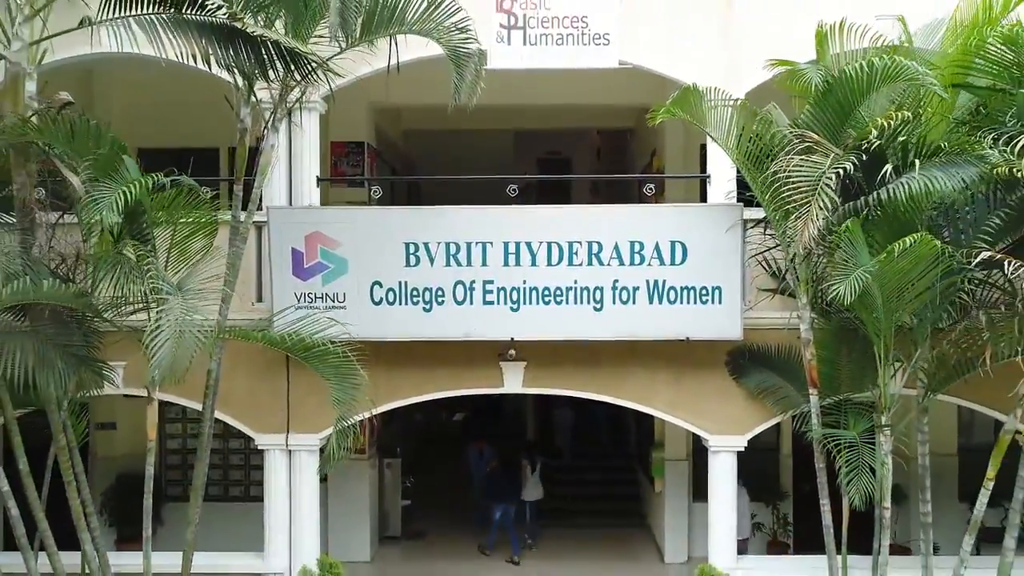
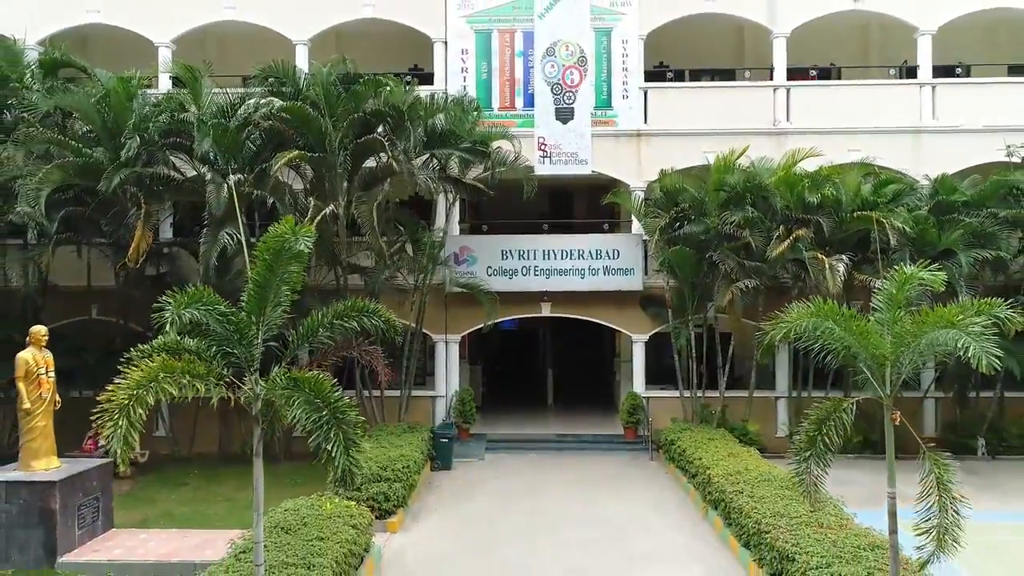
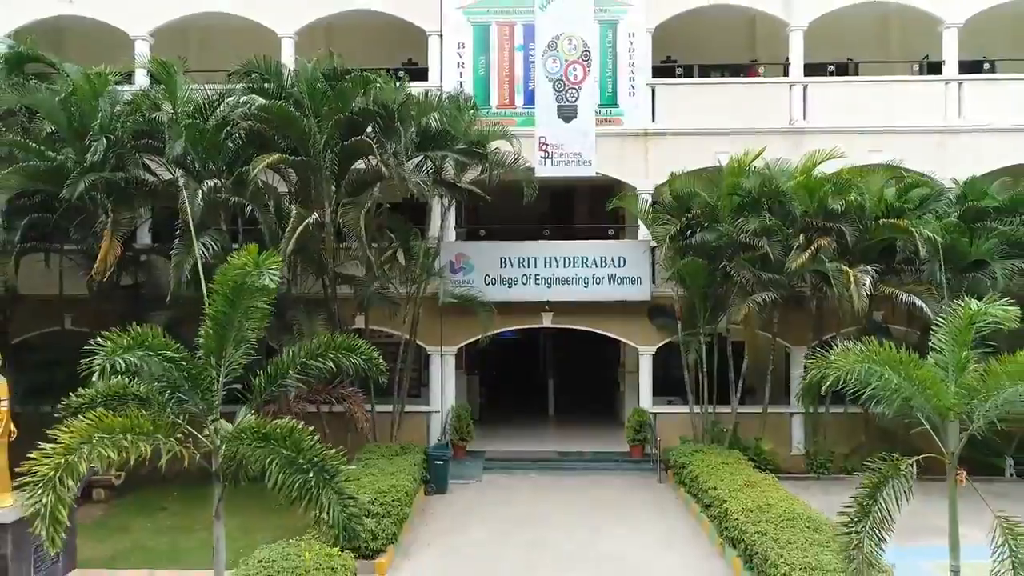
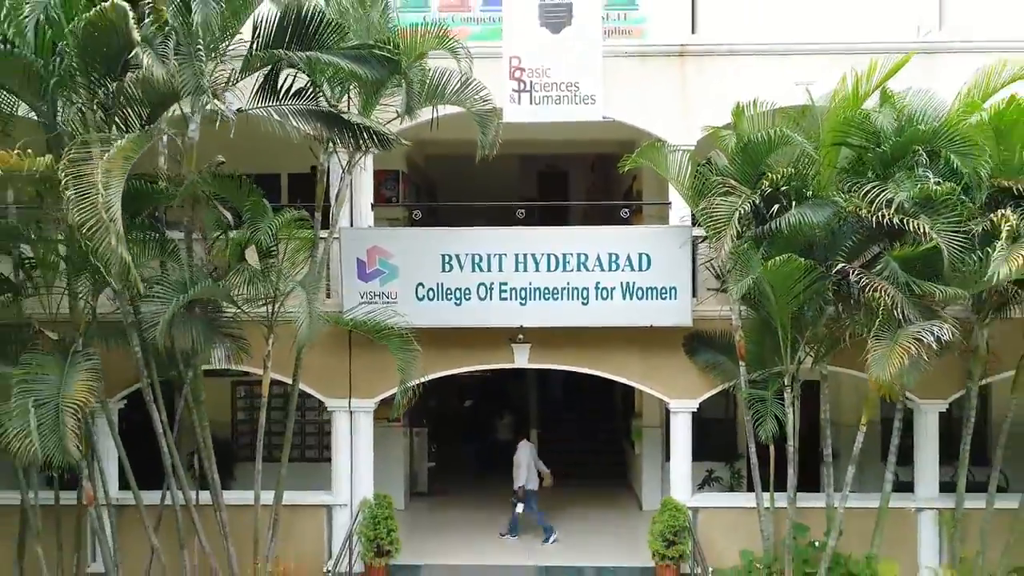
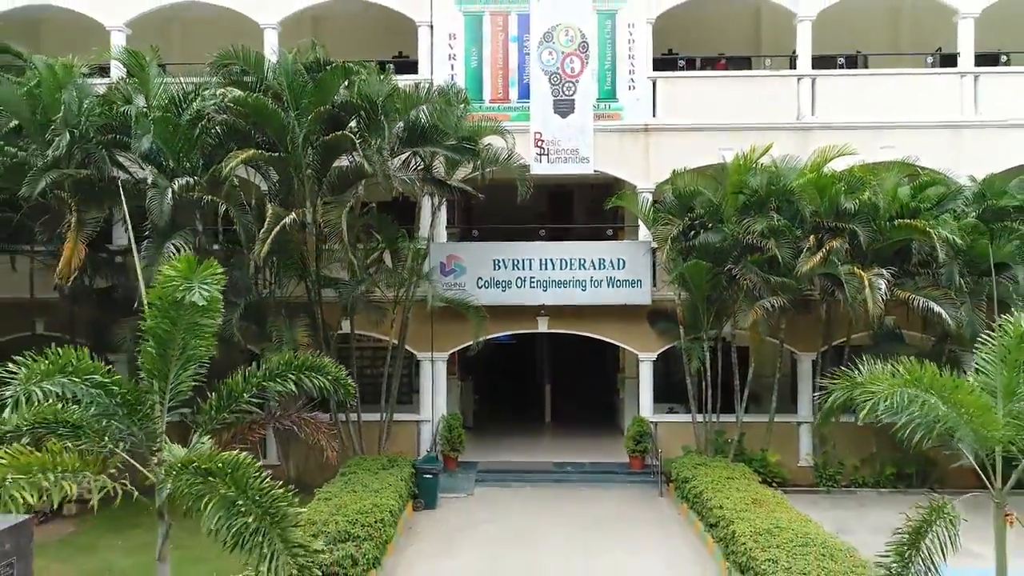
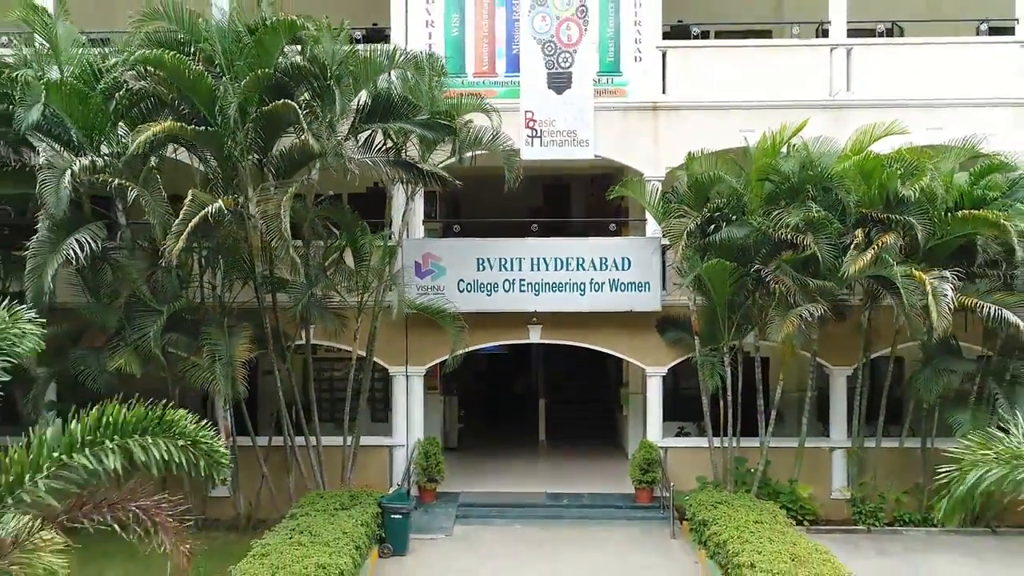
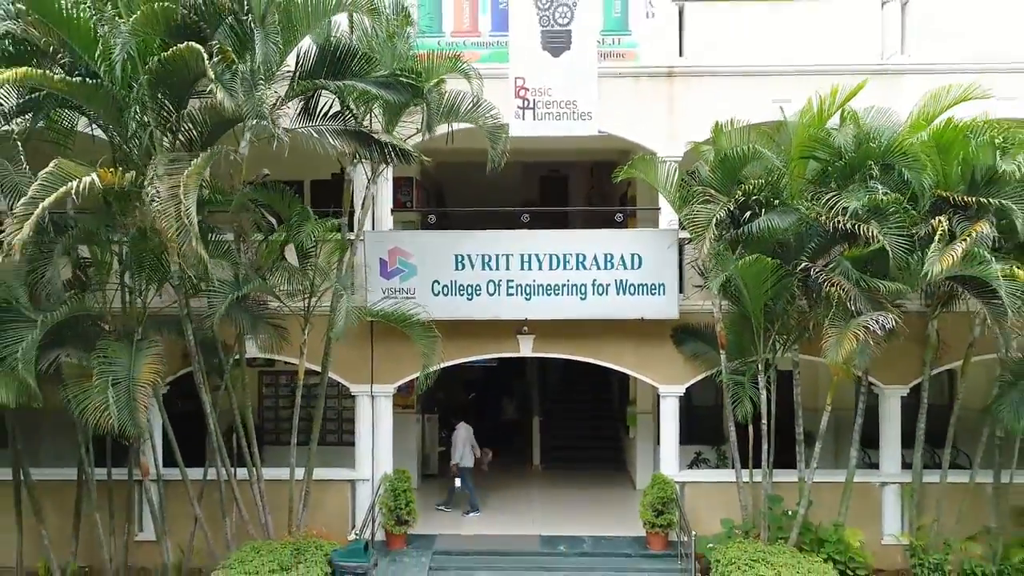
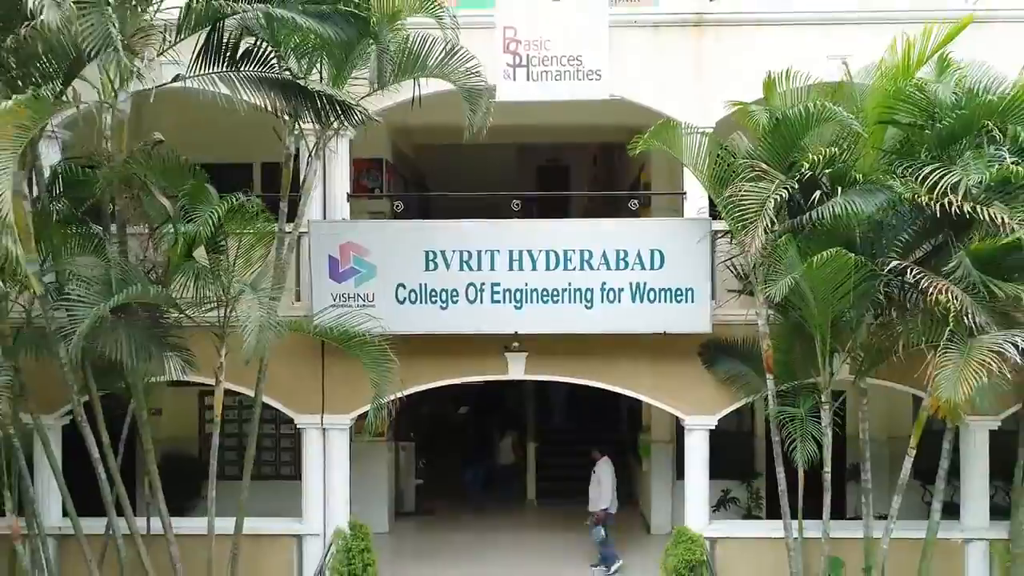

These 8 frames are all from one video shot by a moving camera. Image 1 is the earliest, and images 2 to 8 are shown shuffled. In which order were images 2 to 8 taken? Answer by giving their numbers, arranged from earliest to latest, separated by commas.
8, 4, 7, 6, 5, 3, 2
